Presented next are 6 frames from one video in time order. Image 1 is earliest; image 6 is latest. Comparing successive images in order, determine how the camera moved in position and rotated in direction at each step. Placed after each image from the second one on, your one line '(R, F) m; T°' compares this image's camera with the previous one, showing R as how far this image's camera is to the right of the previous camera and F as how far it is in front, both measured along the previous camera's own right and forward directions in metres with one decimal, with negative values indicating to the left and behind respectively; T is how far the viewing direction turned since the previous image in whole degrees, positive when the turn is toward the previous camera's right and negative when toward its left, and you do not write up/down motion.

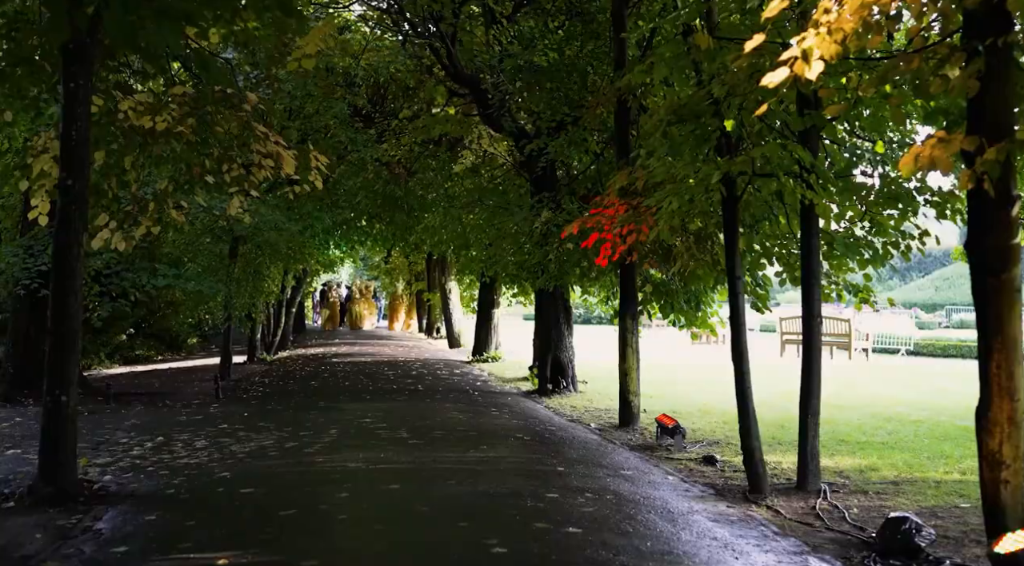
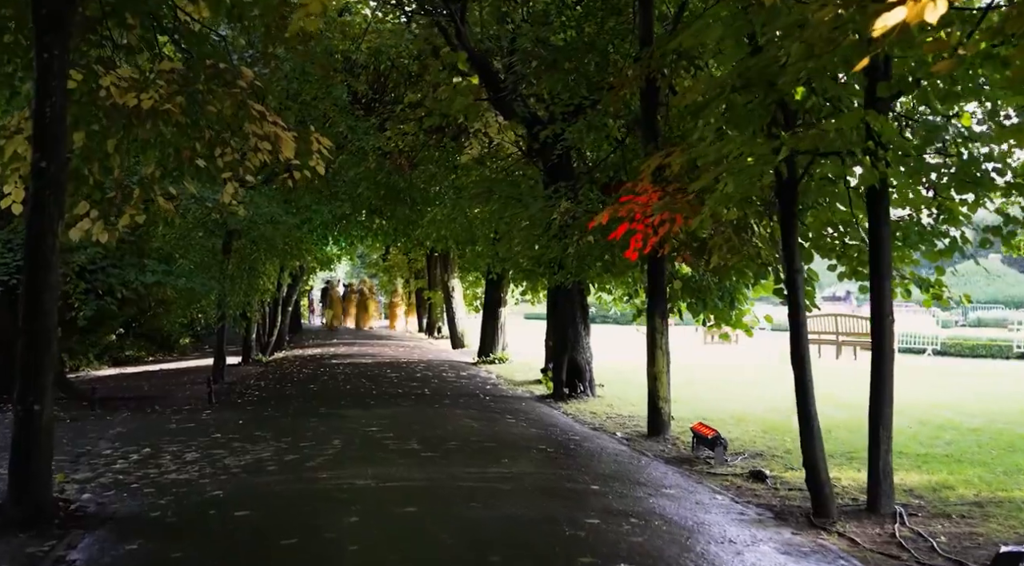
(-0.3, +0.9) m; 0°
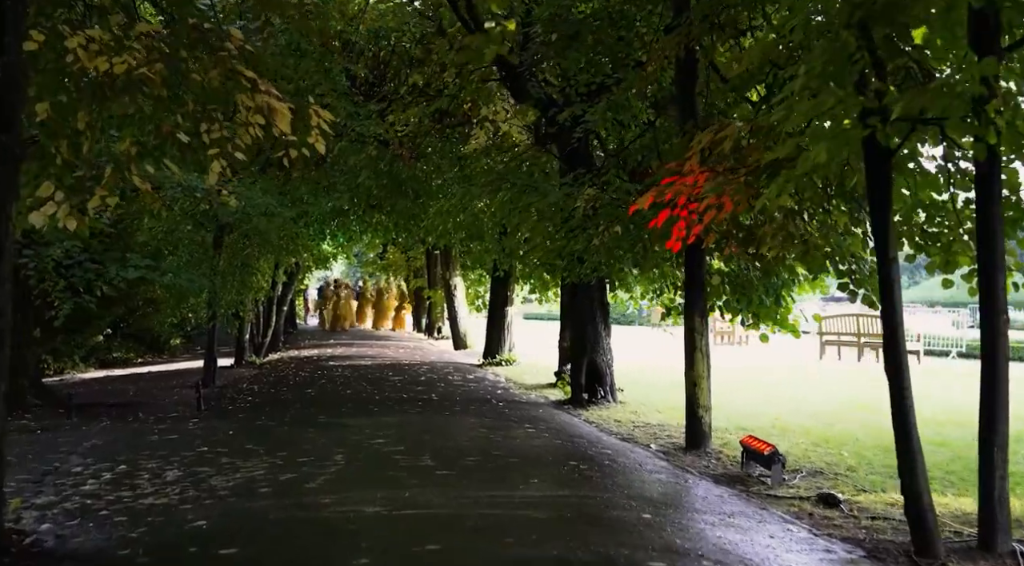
(-0.3, +1.1) m; 0°
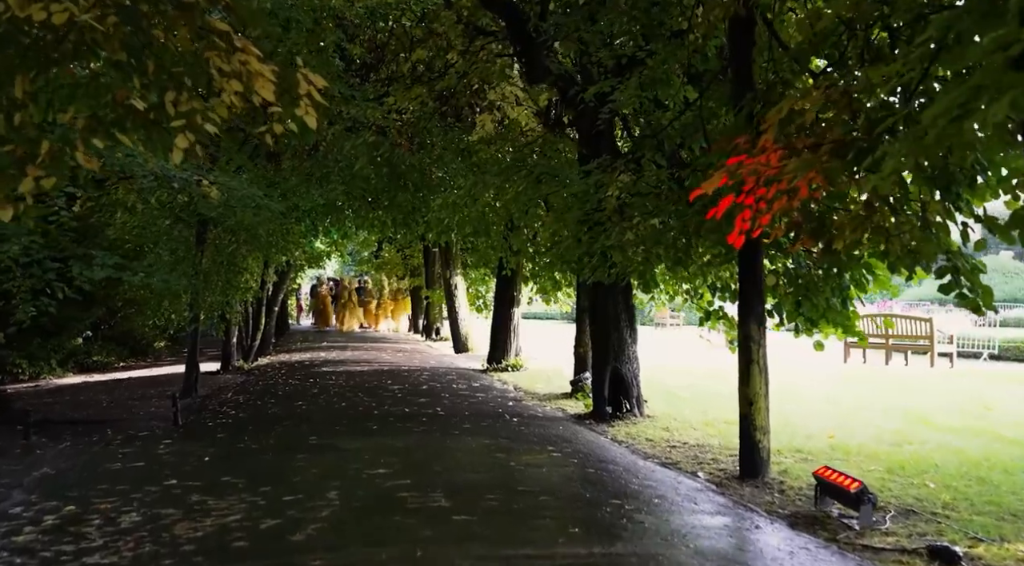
(-0.3, +1.4) m; 0°
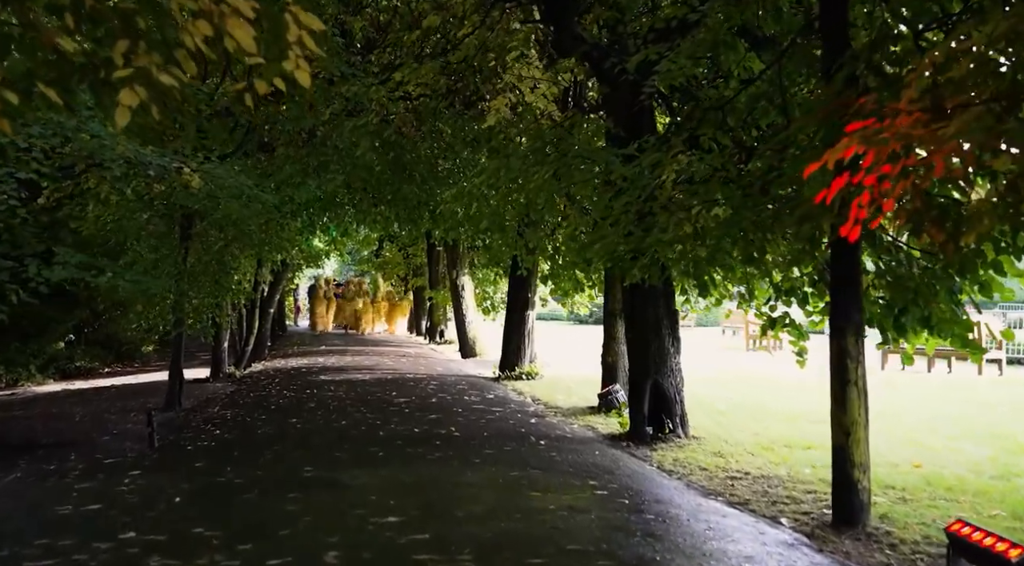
(-0.3, +1.5) m; 0°
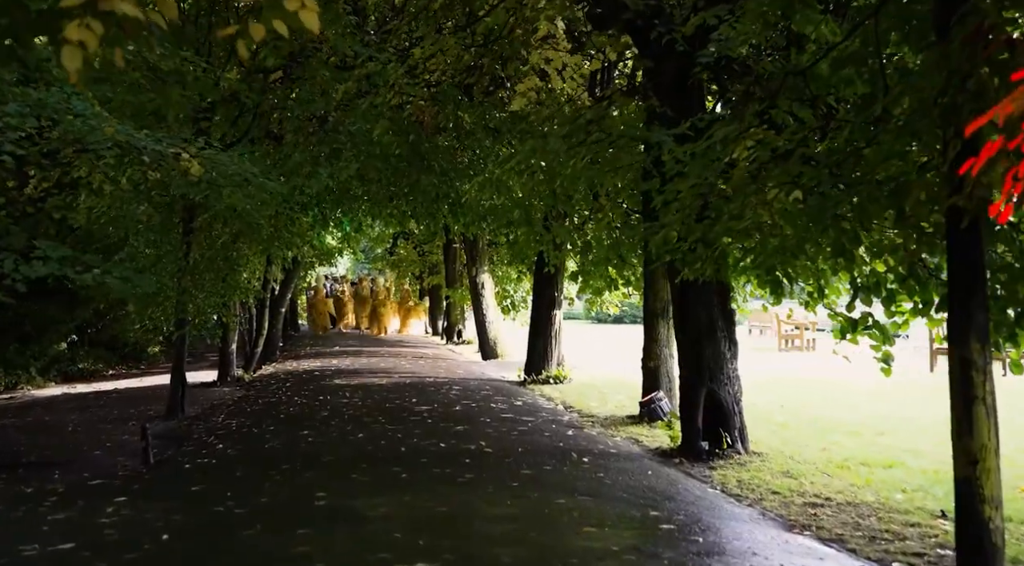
(-0.3, +1.1) m; -1°
